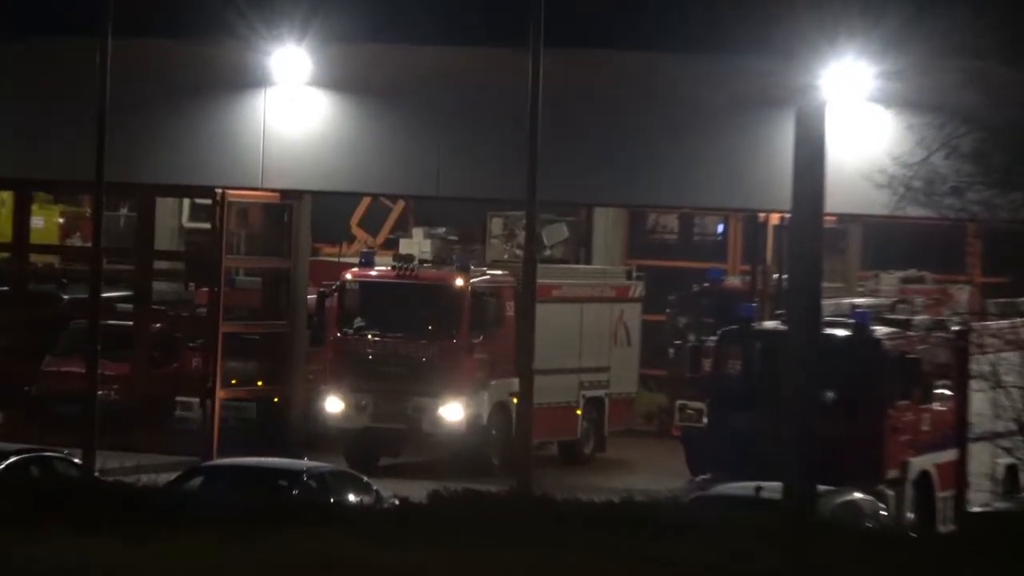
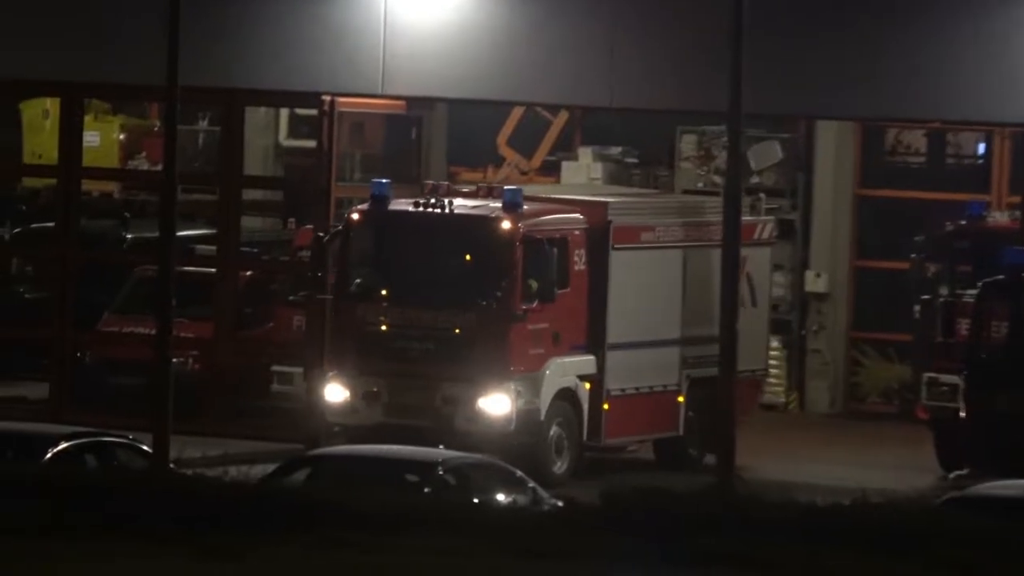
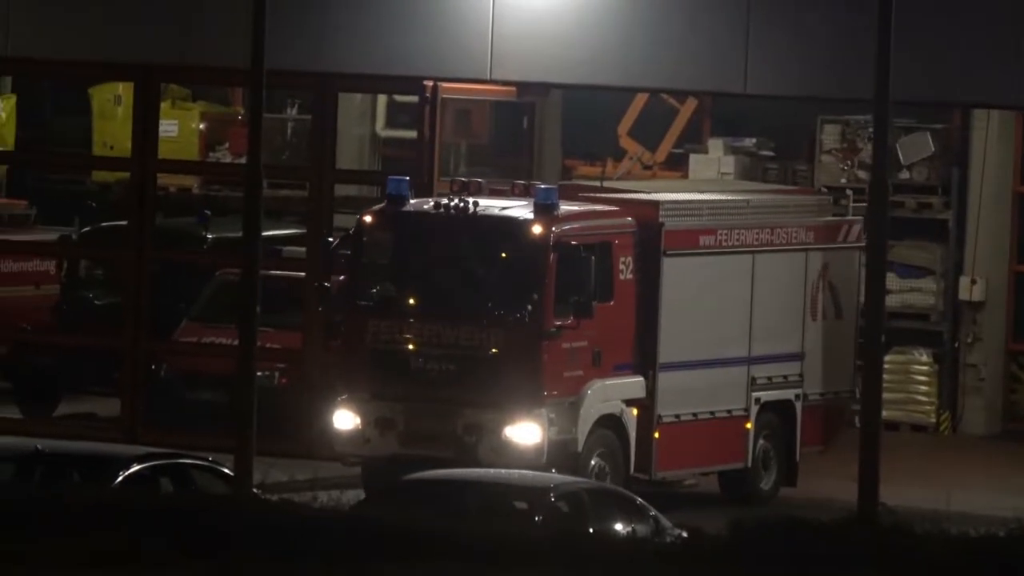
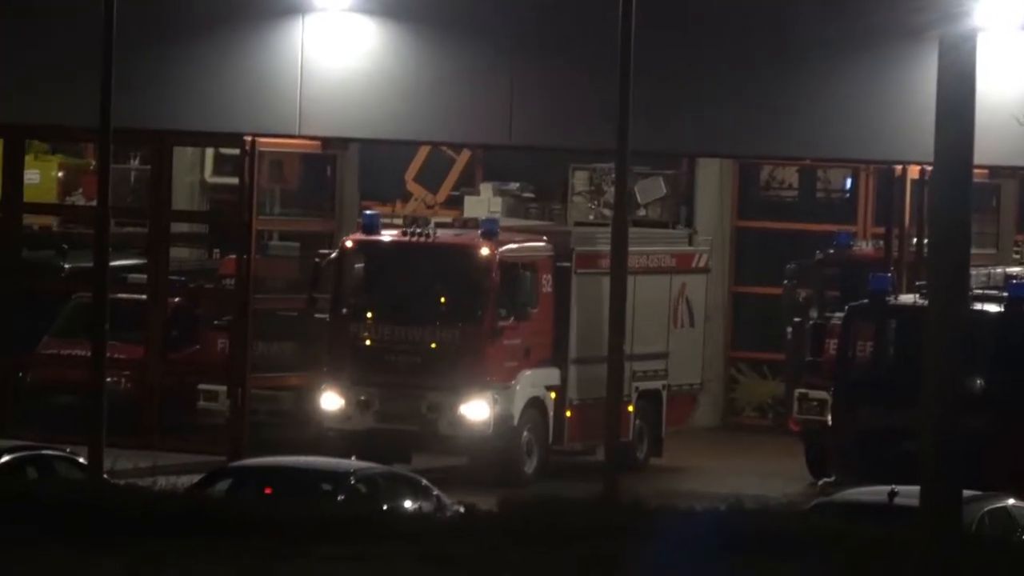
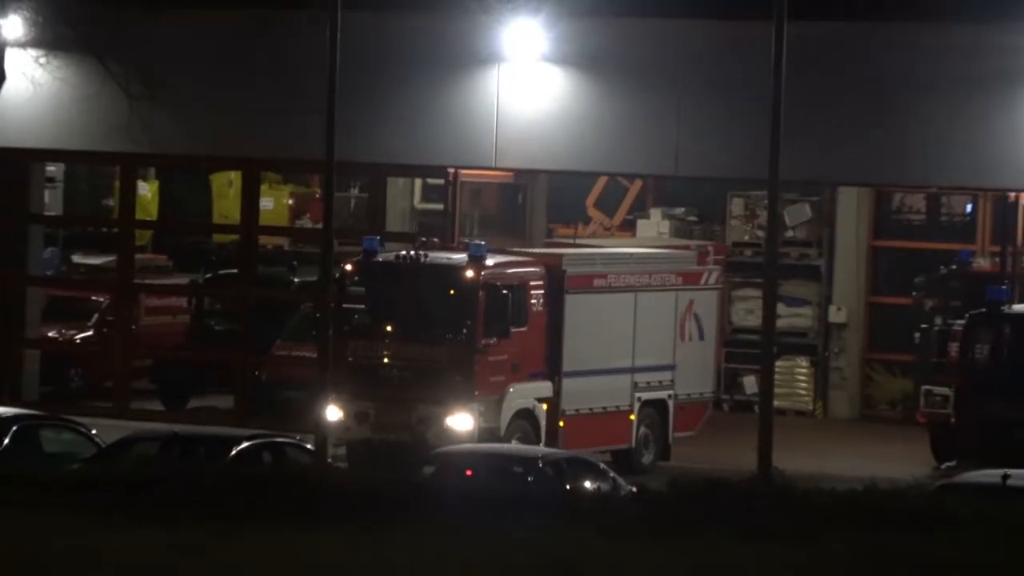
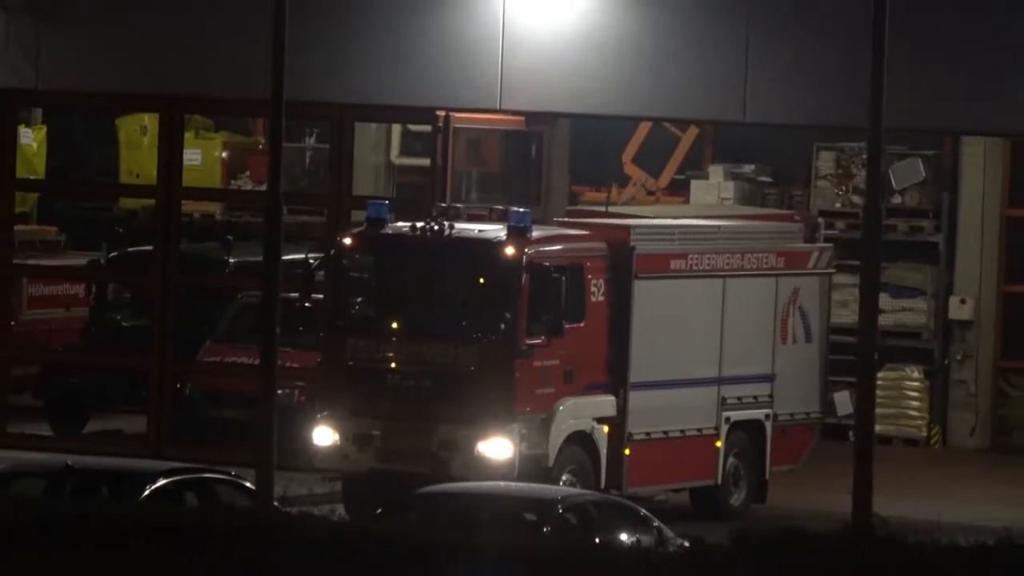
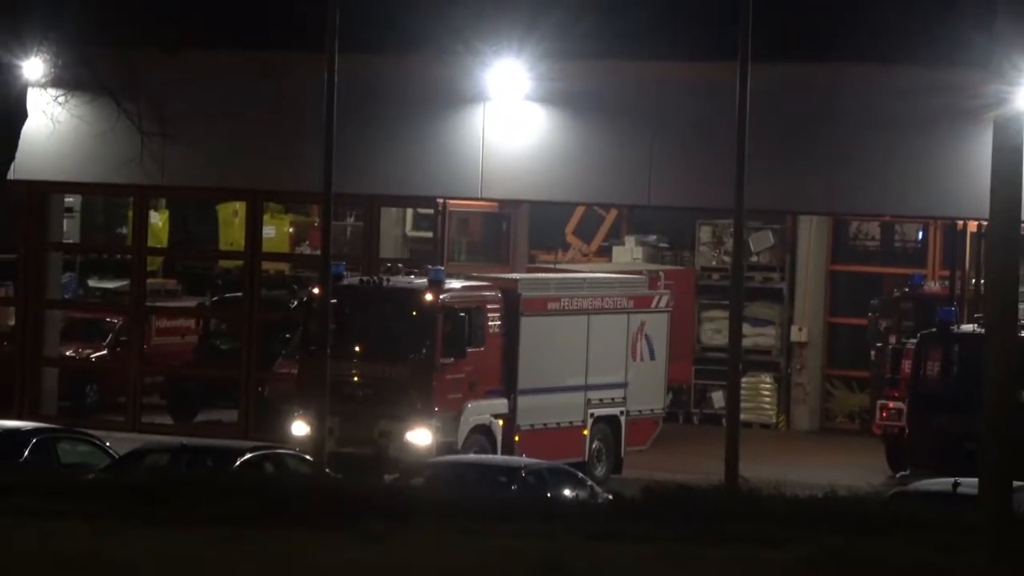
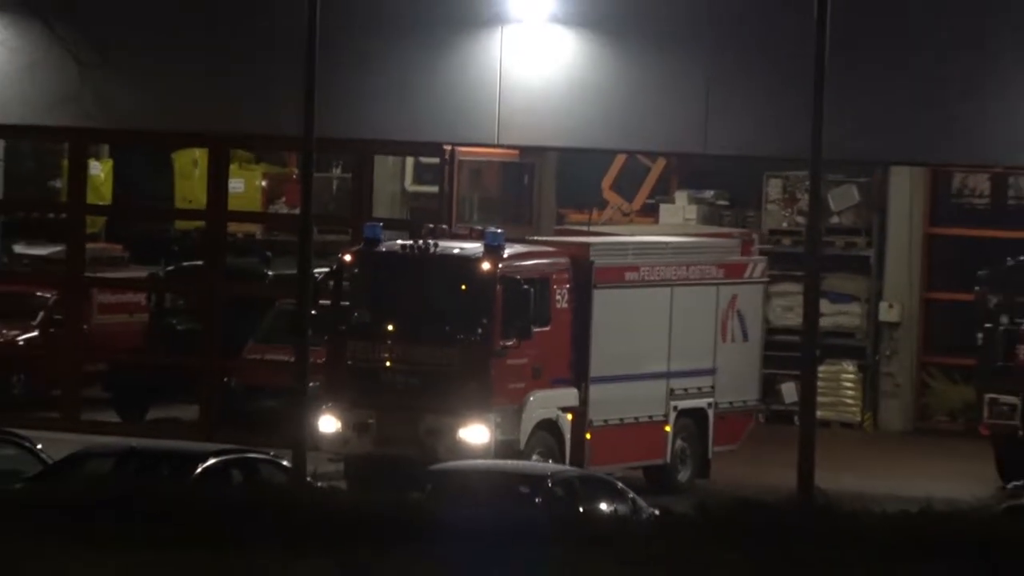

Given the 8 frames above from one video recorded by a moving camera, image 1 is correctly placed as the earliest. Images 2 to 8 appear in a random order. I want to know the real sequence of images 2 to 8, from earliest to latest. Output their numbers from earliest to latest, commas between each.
4, 2, 3, 6, 8, 5, 7
